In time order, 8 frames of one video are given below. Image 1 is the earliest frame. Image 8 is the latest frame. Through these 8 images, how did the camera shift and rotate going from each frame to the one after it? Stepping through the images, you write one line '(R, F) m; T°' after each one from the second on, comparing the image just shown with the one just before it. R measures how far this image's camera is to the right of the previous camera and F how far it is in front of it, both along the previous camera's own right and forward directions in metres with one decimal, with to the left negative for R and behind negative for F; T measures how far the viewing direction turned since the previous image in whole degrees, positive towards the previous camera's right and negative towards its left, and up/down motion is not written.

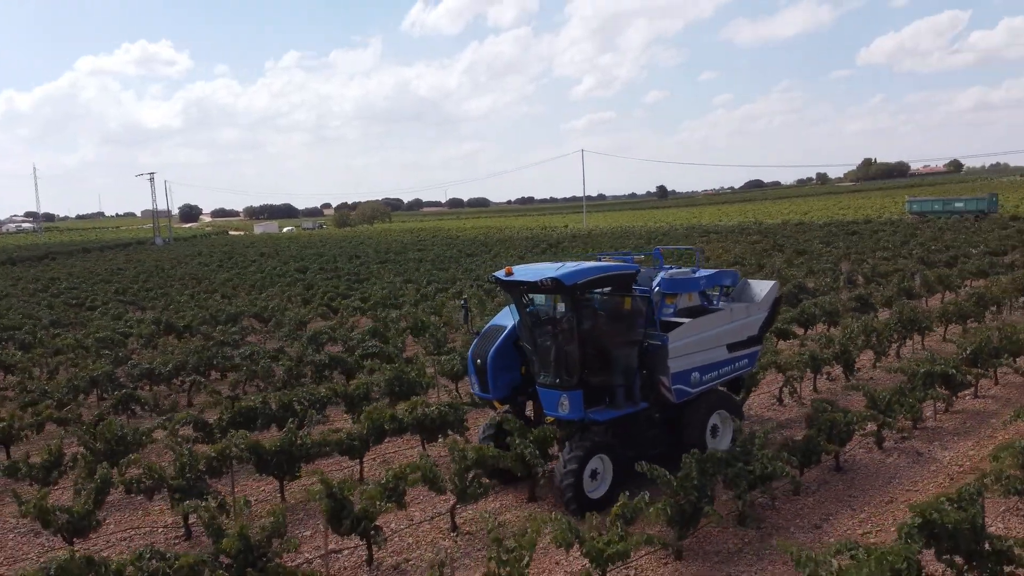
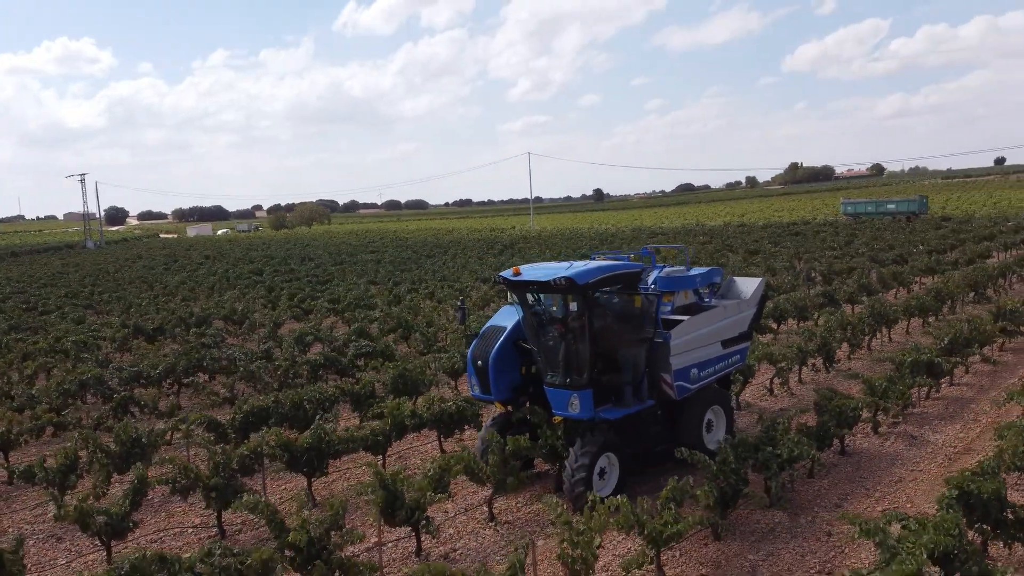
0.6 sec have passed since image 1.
(-0.9, -0.2) m; +5°
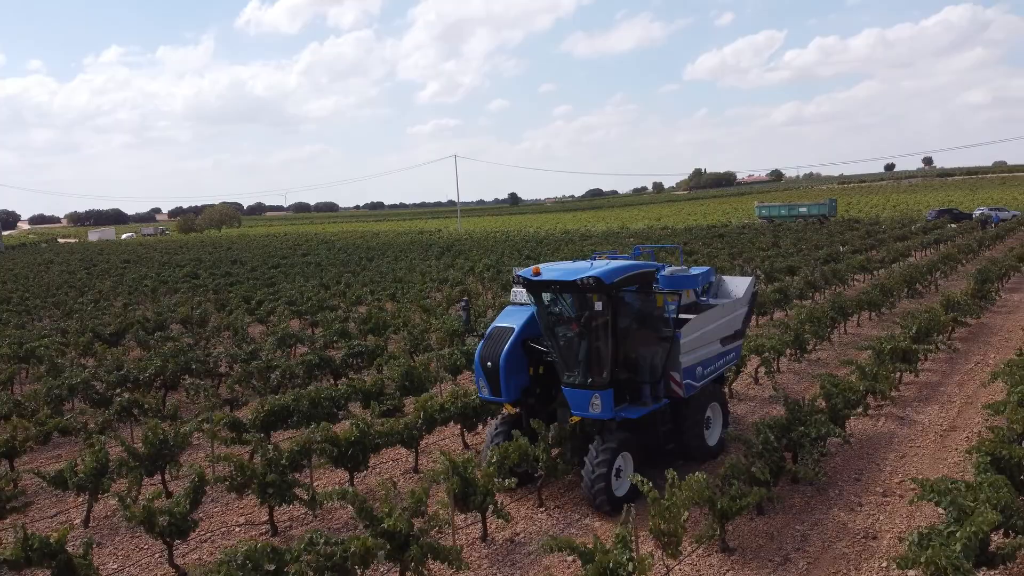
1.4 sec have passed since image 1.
(-1.3, -0.2) m; +7°
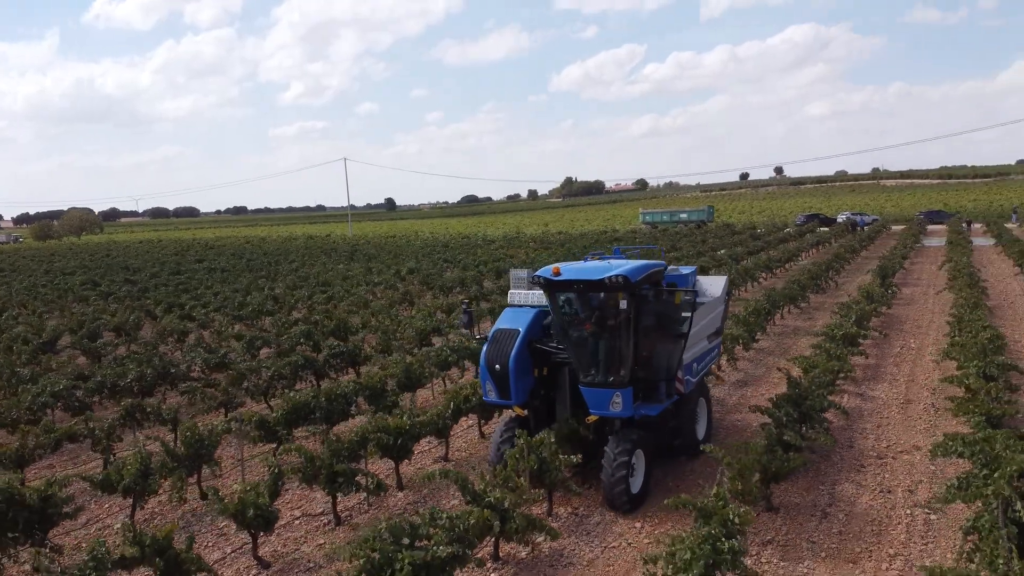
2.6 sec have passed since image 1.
(-1.8, -0.4) m; +10°
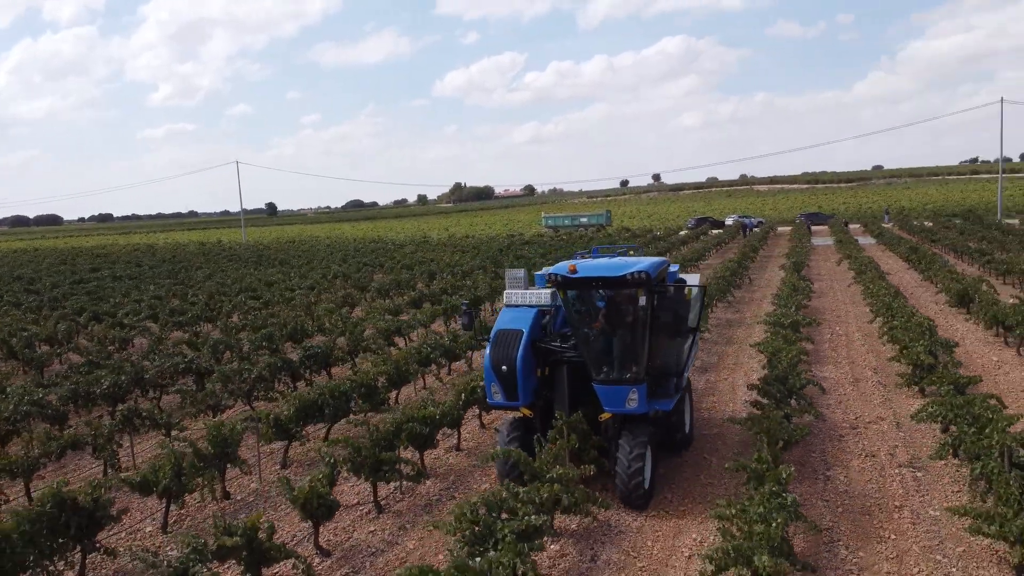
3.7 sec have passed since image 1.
(-1.5, -0.4) m; +9°
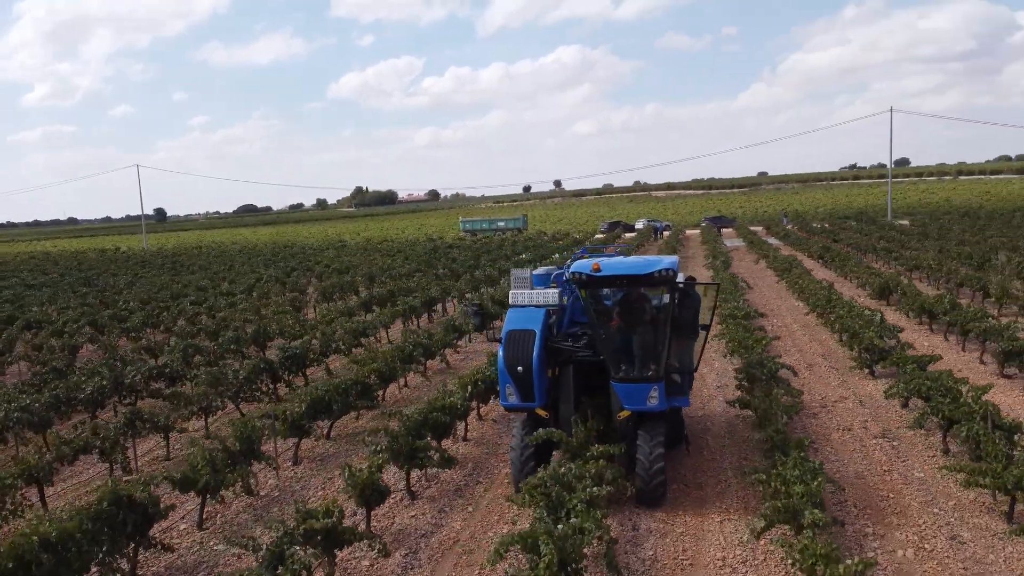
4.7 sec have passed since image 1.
(-1.3, -0.4) m; +7°
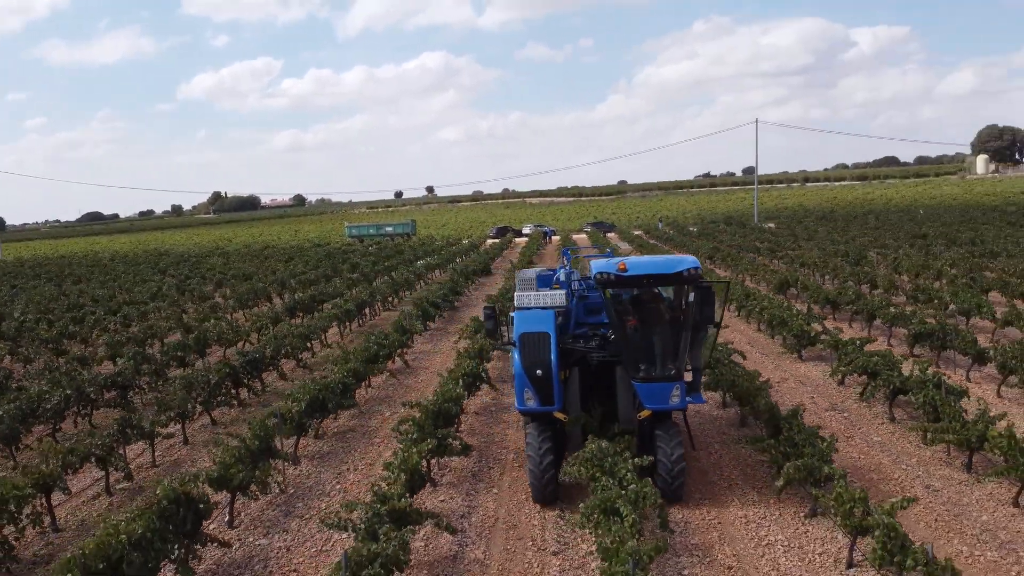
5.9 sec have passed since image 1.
(-1.6, -0.4) m; +10°
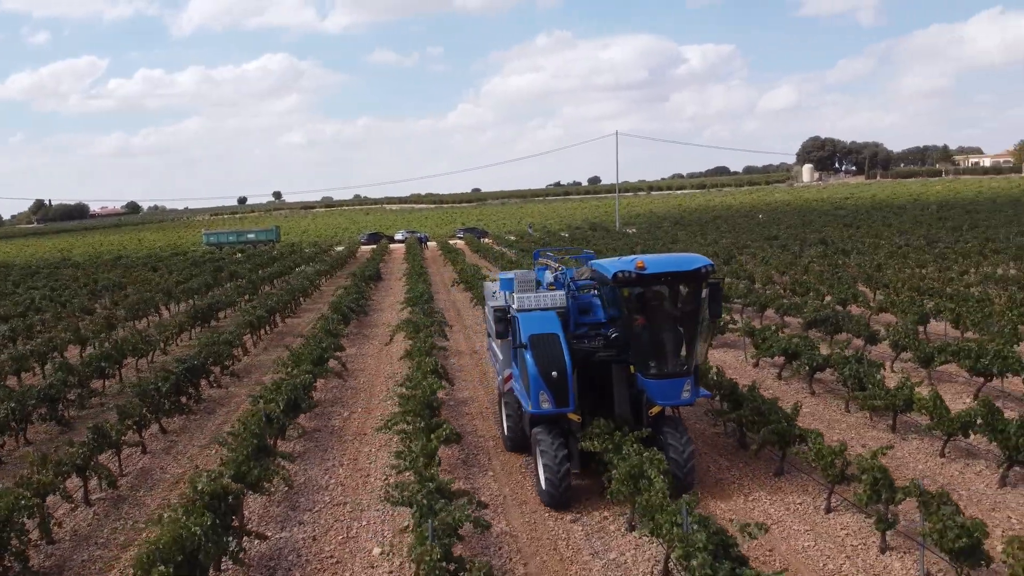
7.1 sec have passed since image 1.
(-1.6, -0.5) m; +11°
